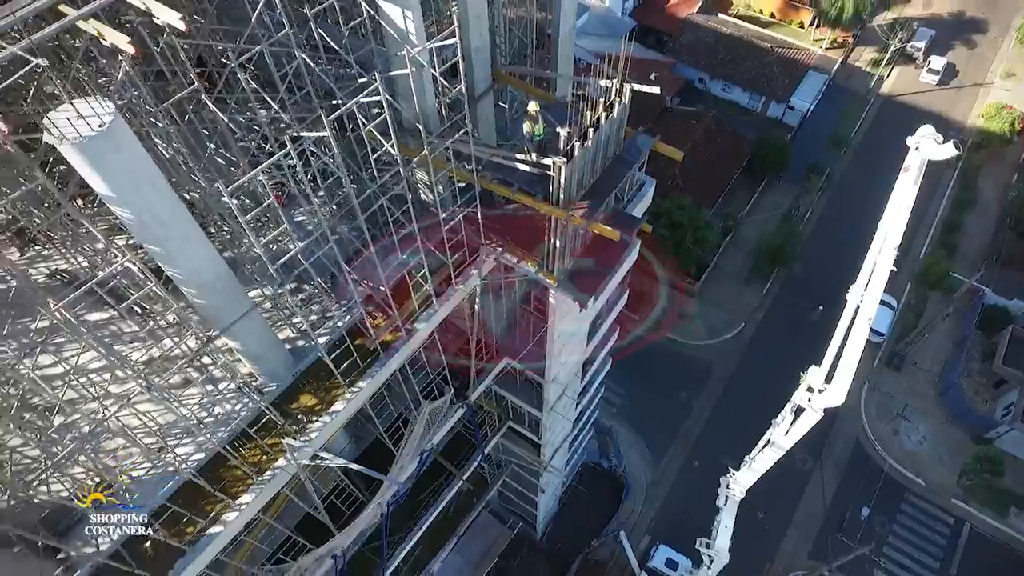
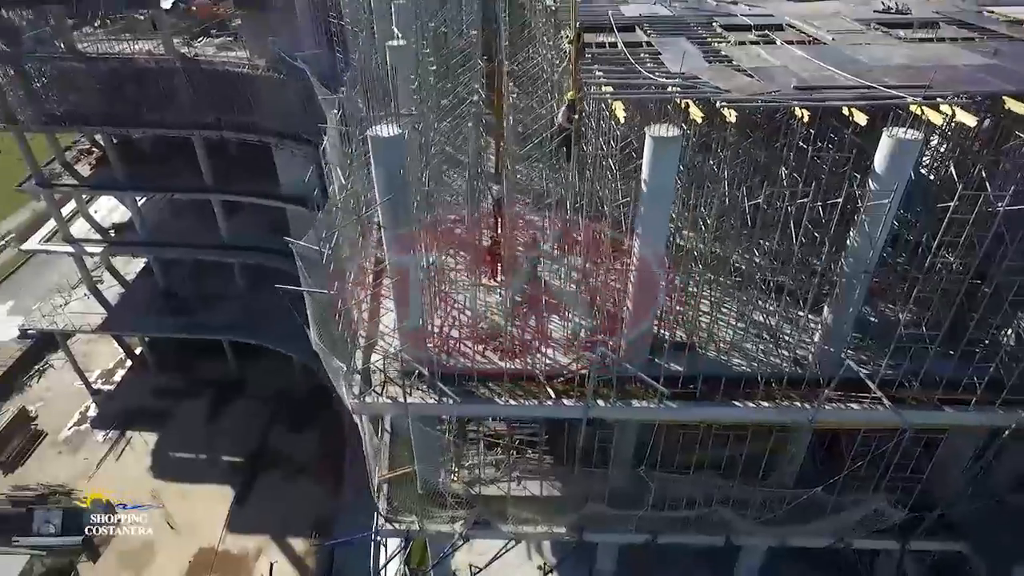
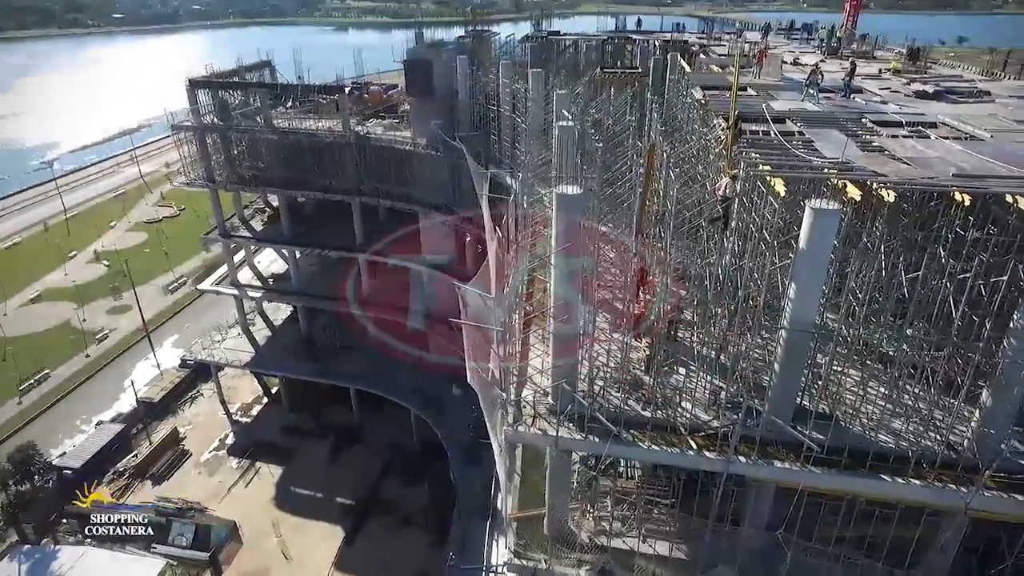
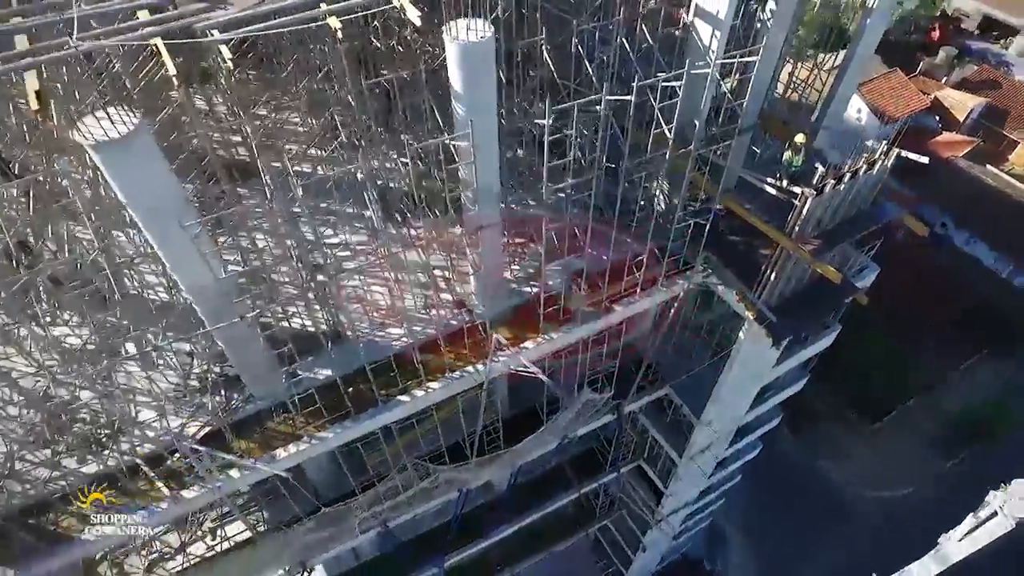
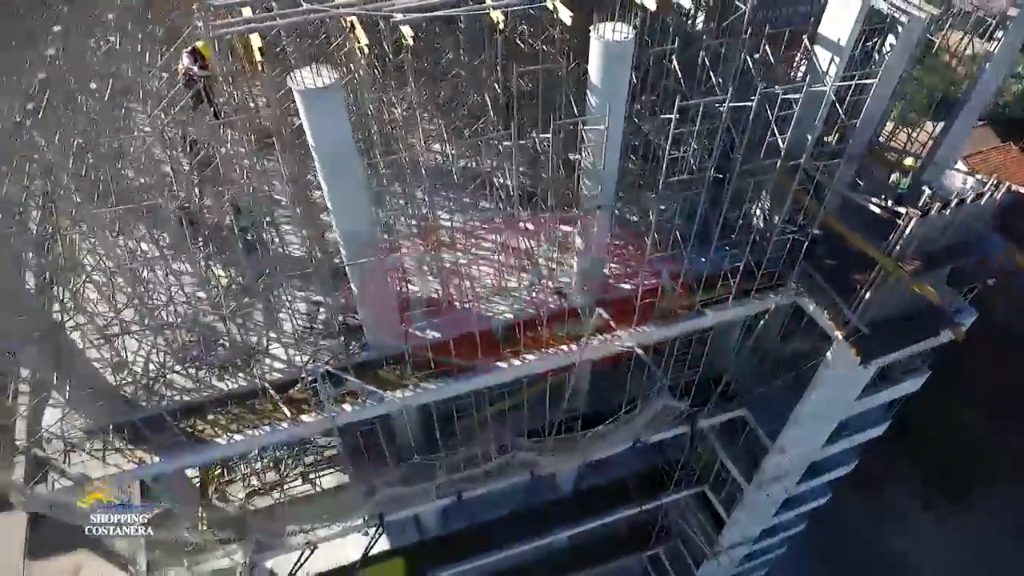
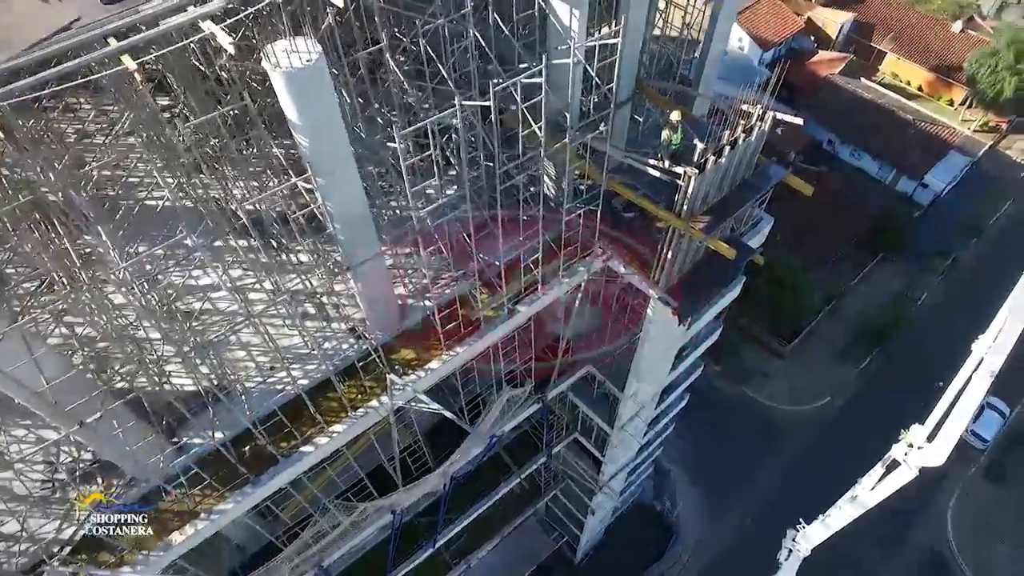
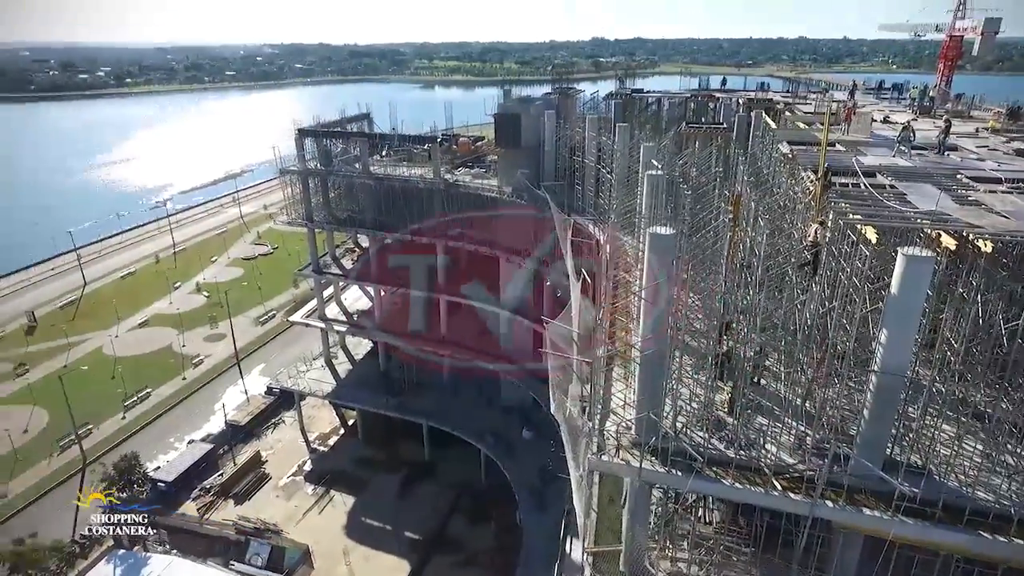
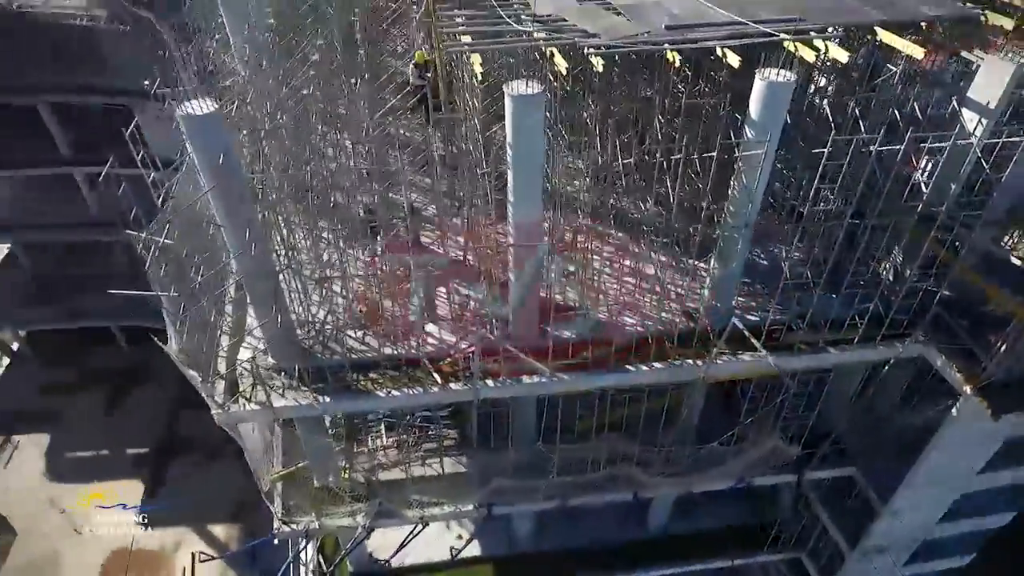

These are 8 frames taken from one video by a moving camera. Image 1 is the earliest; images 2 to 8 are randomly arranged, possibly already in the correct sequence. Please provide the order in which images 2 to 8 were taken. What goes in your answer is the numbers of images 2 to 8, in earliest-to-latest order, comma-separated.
6, 4, 5, 8, 2, 3, 7
